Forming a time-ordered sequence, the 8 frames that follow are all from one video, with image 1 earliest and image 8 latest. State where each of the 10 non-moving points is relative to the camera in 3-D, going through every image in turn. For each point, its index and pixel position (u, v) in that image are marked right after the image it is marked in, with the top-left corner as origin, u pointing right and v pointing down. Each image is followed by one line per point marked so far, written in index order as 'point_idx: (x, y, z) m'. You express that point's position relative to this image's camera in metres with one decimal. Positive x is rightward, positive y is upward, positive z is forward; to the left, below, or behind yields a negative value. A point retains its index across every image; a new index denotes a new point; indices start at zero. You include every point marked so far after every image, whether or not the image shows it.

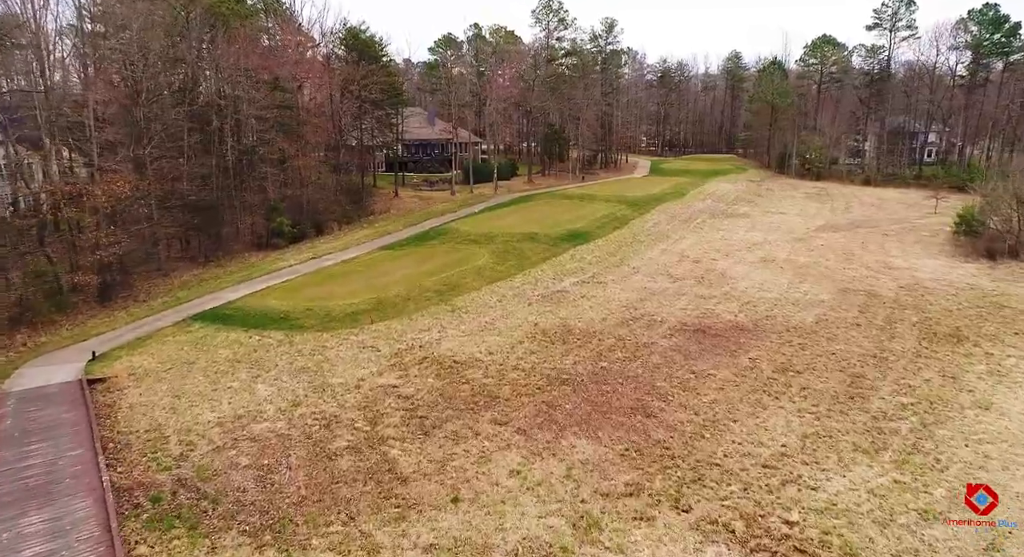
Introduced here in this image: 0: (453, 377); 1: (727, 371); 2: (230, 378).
0: (-1.5, -2.5, +15.8) m
1: (+5.5, -2.4, +16.0) m
2: (-6.8, -2.4, +15.2) m
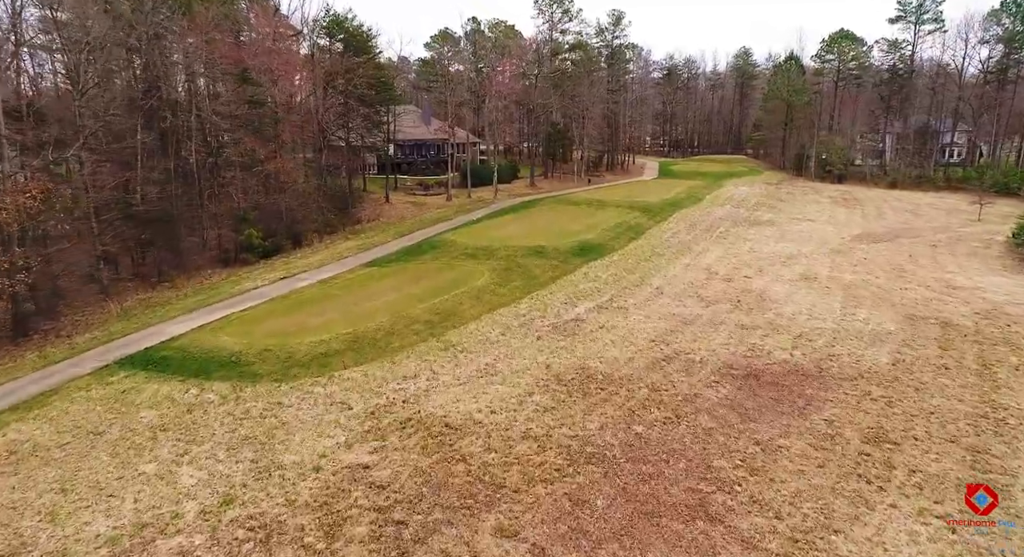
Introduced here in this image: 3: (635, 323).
0: (-1.3, -3.3, +12.1) m
1: (+5.7, -3.2, +12.3) m
2: (-6.6, -3.2, +11.4) m
3: (+3.9, -1.4, +20.0) m
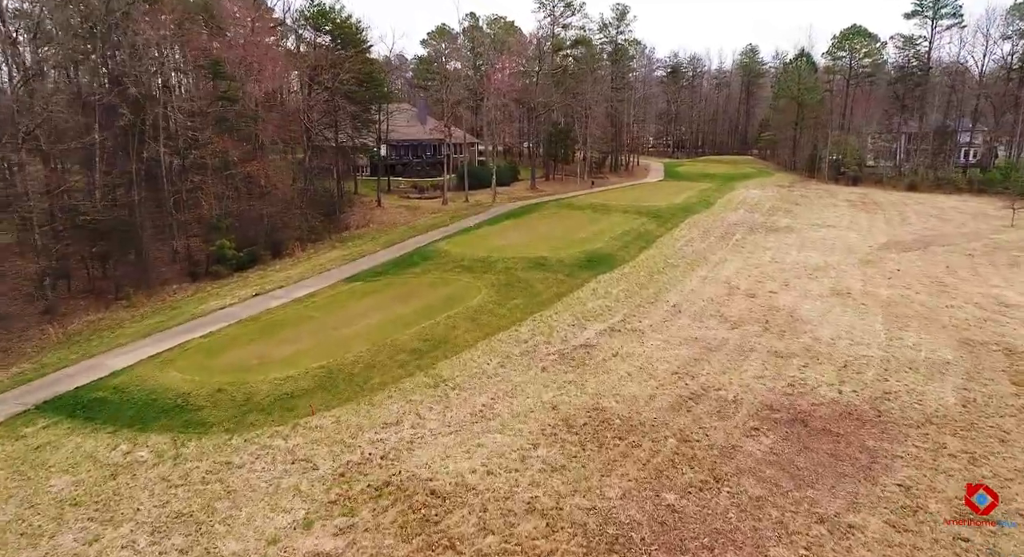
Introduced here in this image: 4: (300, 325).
0: (-1.3, -3.9, +9.6) m
1: (+5.7, -3.8, +9.8) m
2: (-6.6, -3.8, +8.9) m
3: (+3.9, -2.0, +17.5) m
4: (-5.9, -1.3, +17.6) m
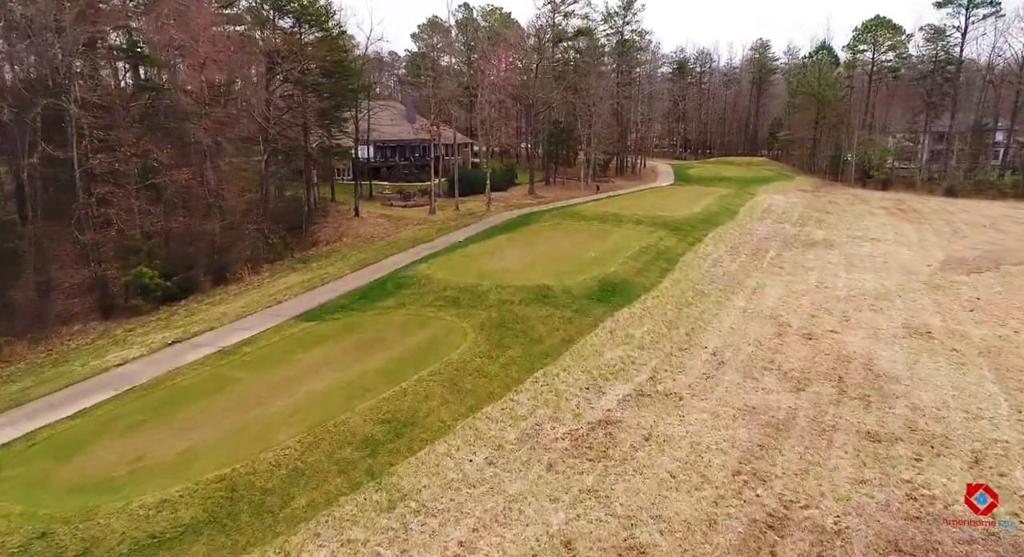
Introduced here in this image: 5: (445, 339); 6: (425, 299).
0: (-1.4, -5.0, +4.8) m
1: (+5.6, -4.8, +5.0) m
2: (-6.7, -4.9, +4.0) m
3: (+3.8, -3.0, +12.7) m
4: (-6.1, -2.4, +12.8) m
5: (-1.8, -1.5, +16.3) m
6: (-2.8, -0.6, +19.6) m
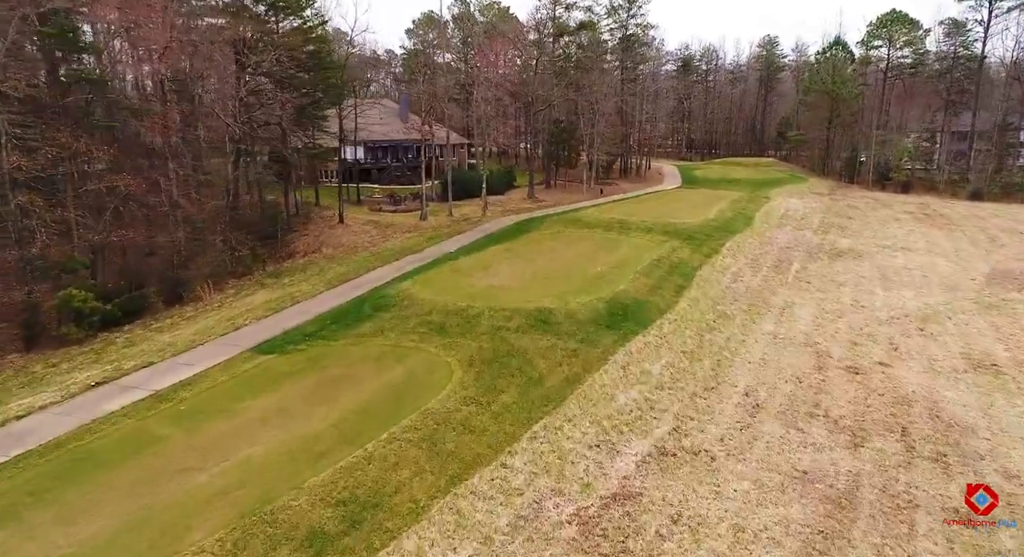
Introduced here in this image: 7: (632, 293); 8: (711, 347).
0: (-1.5, -5.6, +2.1) m
1: (+5.4, -5.4, +2.3) m
2: (-6.9, -5.5, +1.3) m
3: (+3.7, -3.6, +10.0) m
4: (-6.2, -3.0, +10.1) m
5: (-1.9, -2.1, +13.6) m
6: (-2.9, -1.2, +16.9) m
7: (+3.7, -0.4, +19.0) m
8: (+5.3, -1.8, +16.5) m
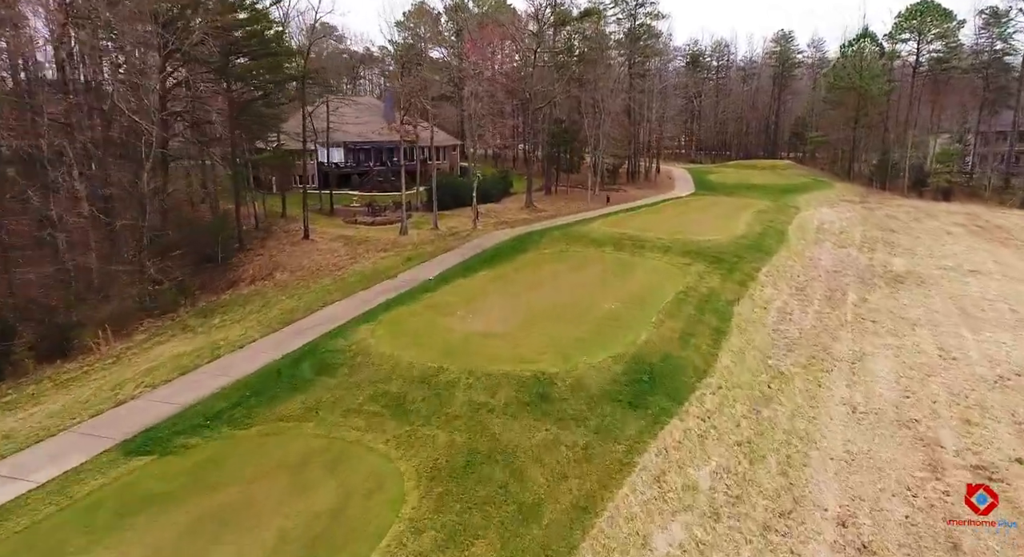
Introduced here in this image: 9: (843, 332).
0: (-1.8, -6.7, -2.6) m
1: (+5.2, -6.5, -2.4) m
2: (-7.1, -6.6, -3.3) m
3: (+3.4, -4.7, +5.3) m
4: (-6.5, -4.1, +5.4) m
5: (-2.2, -3.2, +8.9) m
6: (-3.2, -2.3, +12.2) m
7: (+3.4, -1.5, +14.4) m
8: (+5.0, -2.9, +11.8) m
9: (+9.3, -1.5, +17.4) m
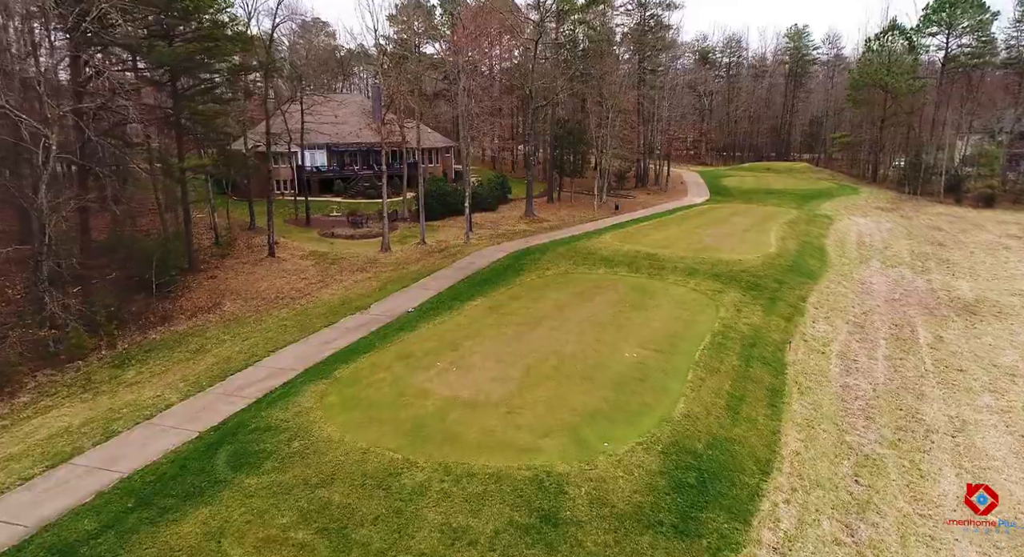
0: (-1.9, -7.6, -6.4) m
1: (+5.0, -7.4, -6.2) m
2: (-7.3, -7.5, -7.1) m
3: (+3.3, -5.6, +1.6) m
4: (-6.6, -5.0, +1.7) m
5: (-2.3, -4.1, +5.1) m
6: (-3.3, -3.2, +8.4) m
7: (+3.3, -2.5, +10.6) m
8: (+4.9, -3.8, +8.1) m
9: (+9.2, -2.4, +13.7) m
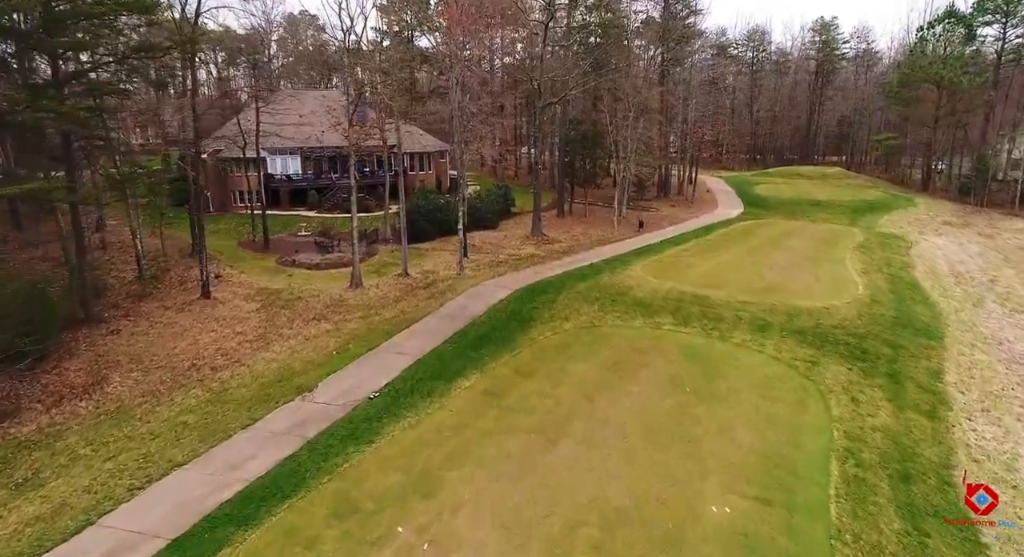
0: (-1.8, -8.9, -12.0) m
1: (+5.2, -8.8, -11.8) m
2: (-7.1, -8.8, -12.7) m
3: (+3.4, -7.0, -4.1) m
4: (-6.5, -6.4, -3.9) m
5: (-2.1, -5.5, -0.5) m
6: (-3.1, -4.6, +2.8) m
7: (+3.4, -3.8, +5.0) m
8: (+5.0, -5.2, +2.4) m
9: (+9.3, -3.8, +8.0) m
